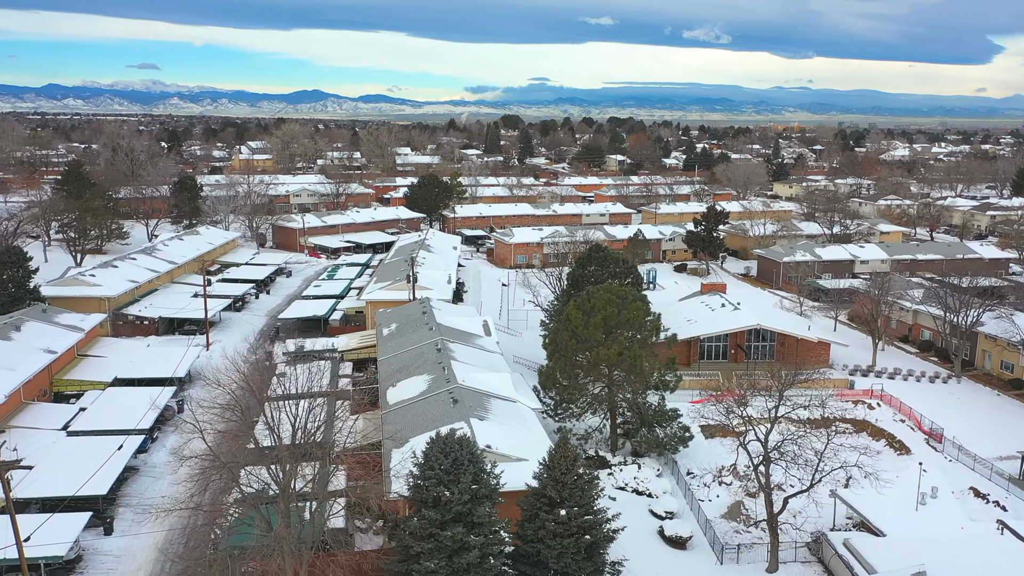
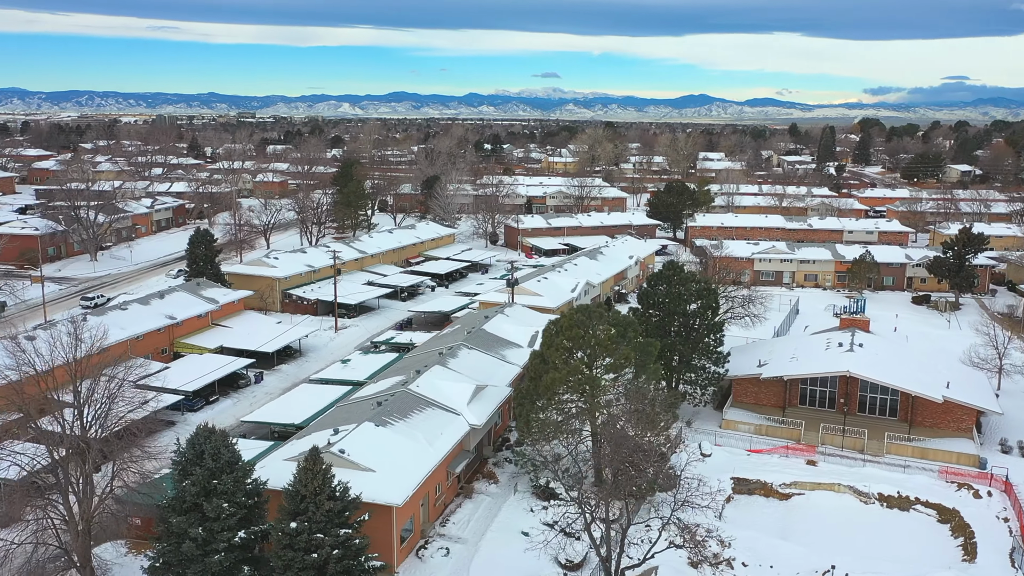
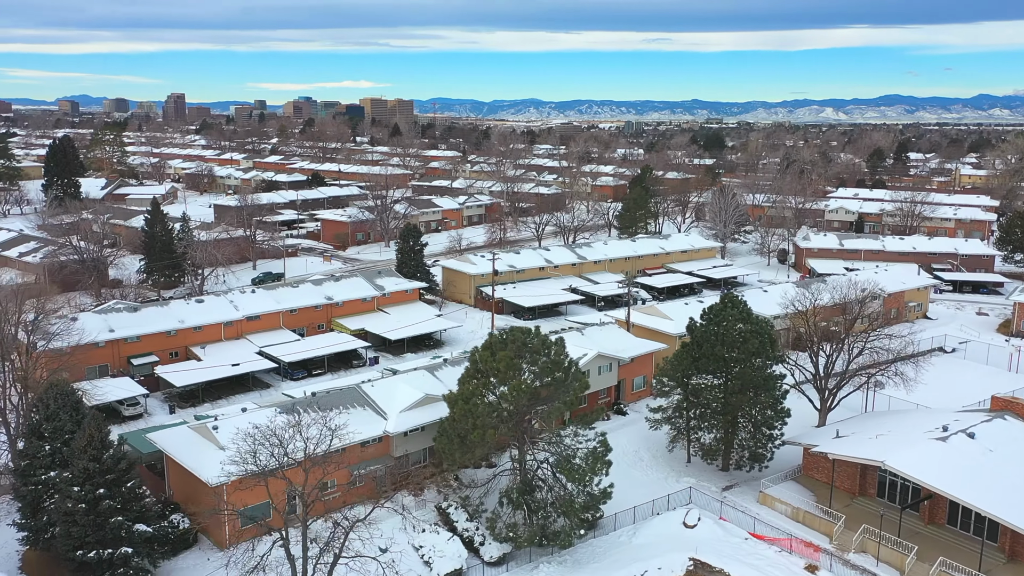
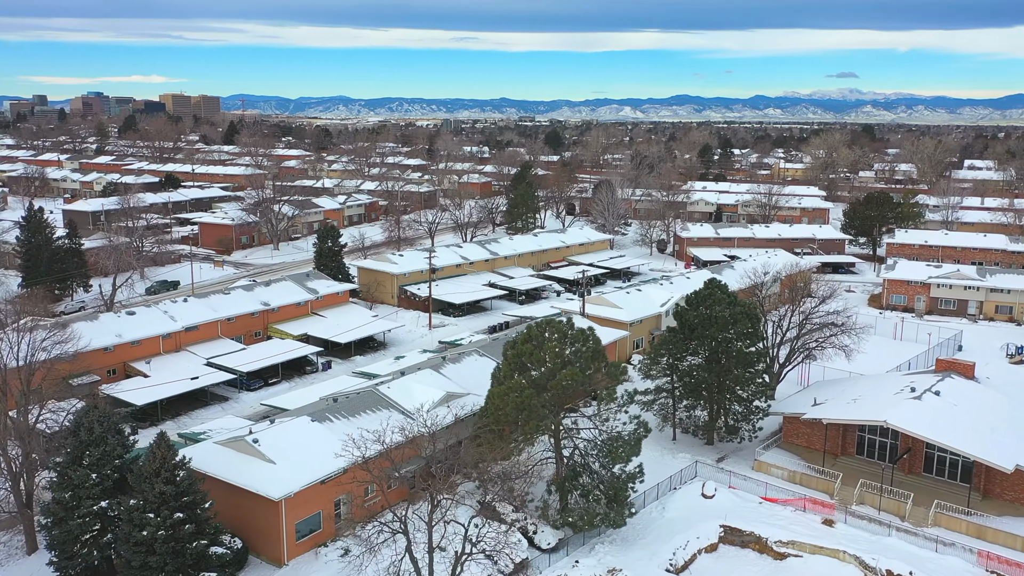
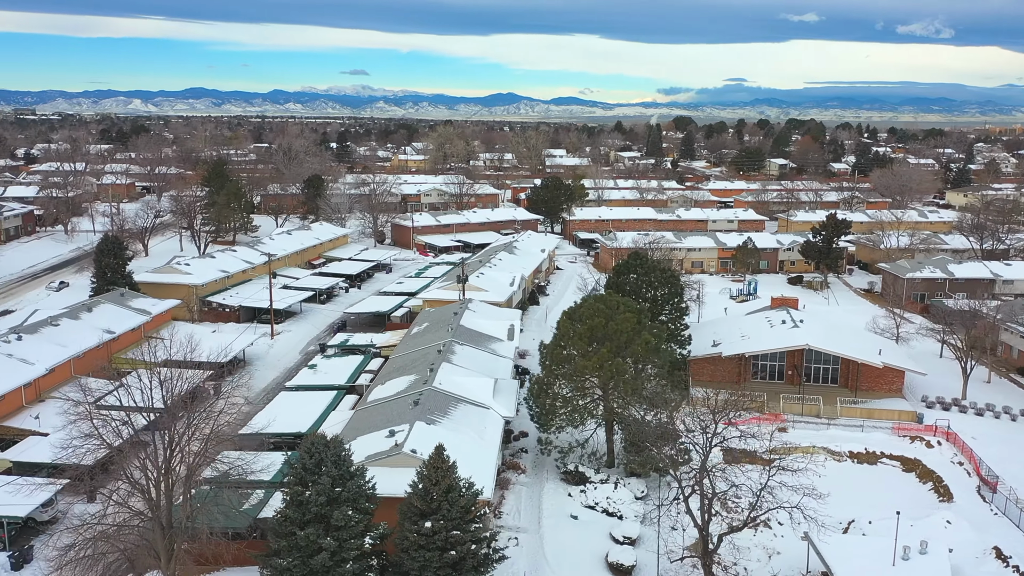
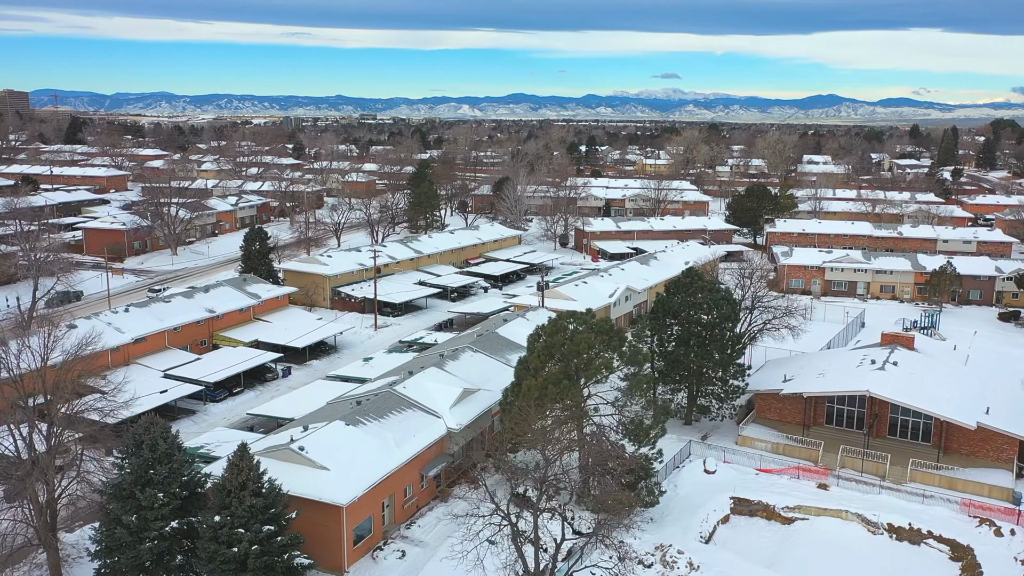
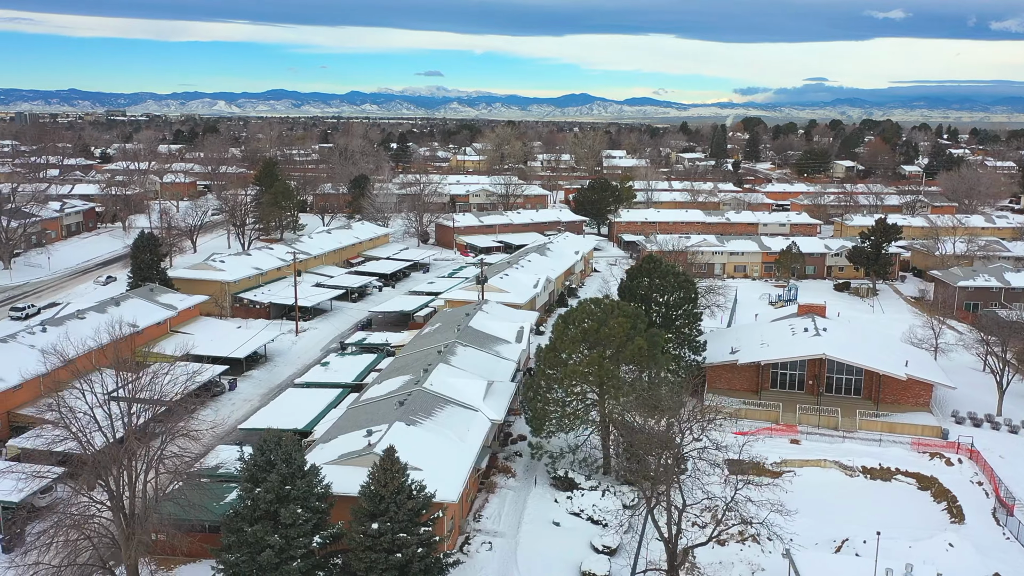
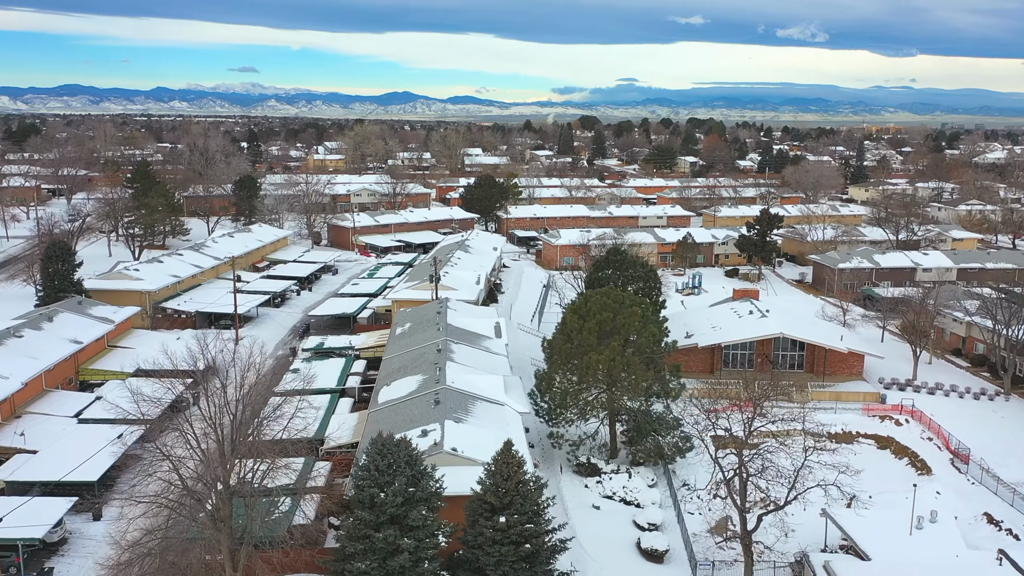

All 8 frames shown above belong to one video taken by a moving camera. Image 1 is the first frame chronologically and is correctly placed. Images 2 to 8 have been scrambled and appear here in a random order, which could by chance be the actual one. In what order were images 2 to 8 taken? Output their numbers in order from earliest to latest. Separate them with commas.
8, 5, 7, 2, 6, 4, 3
